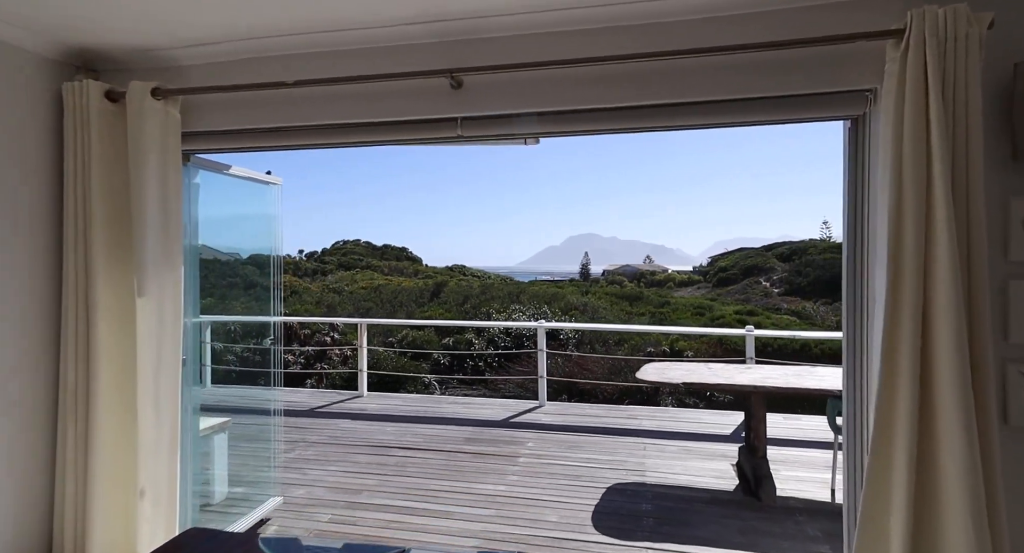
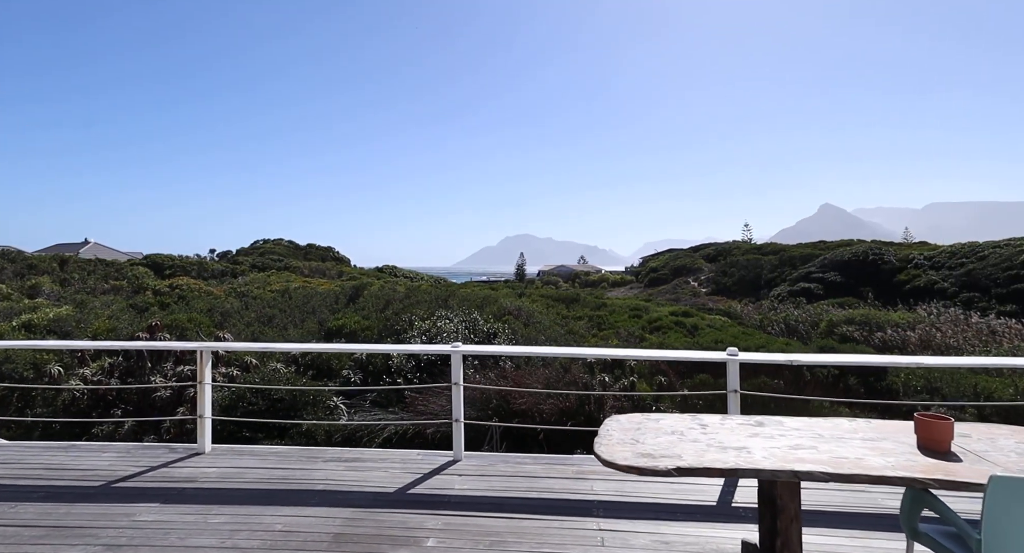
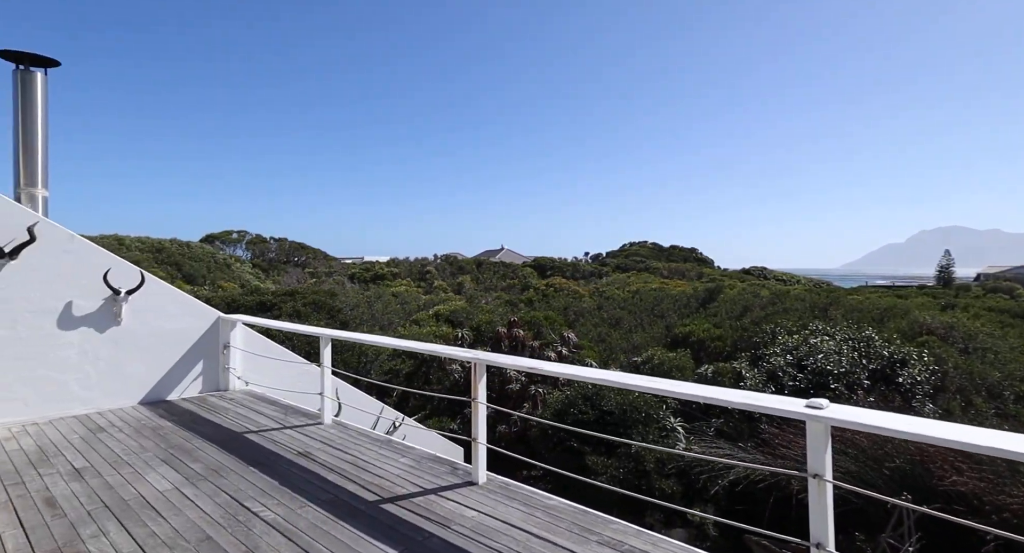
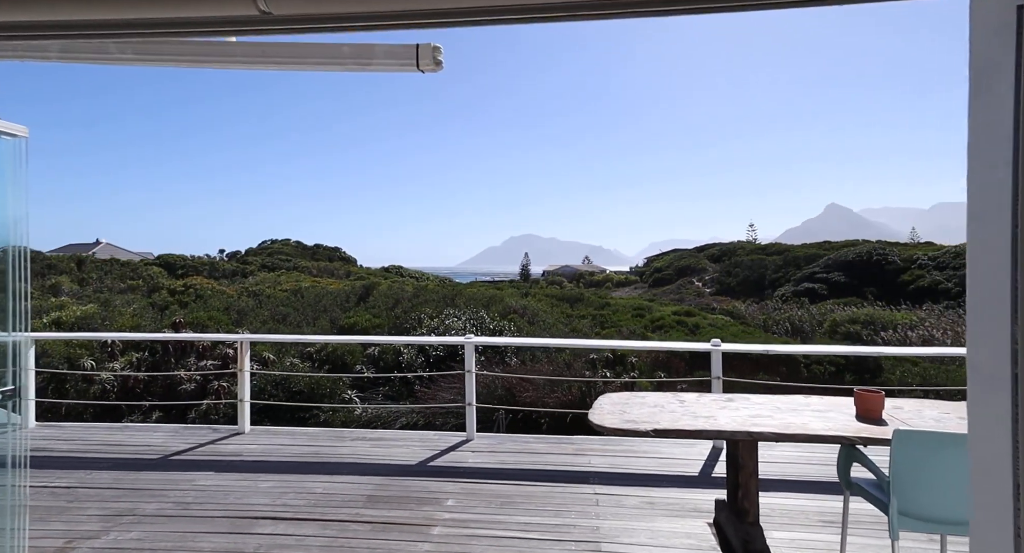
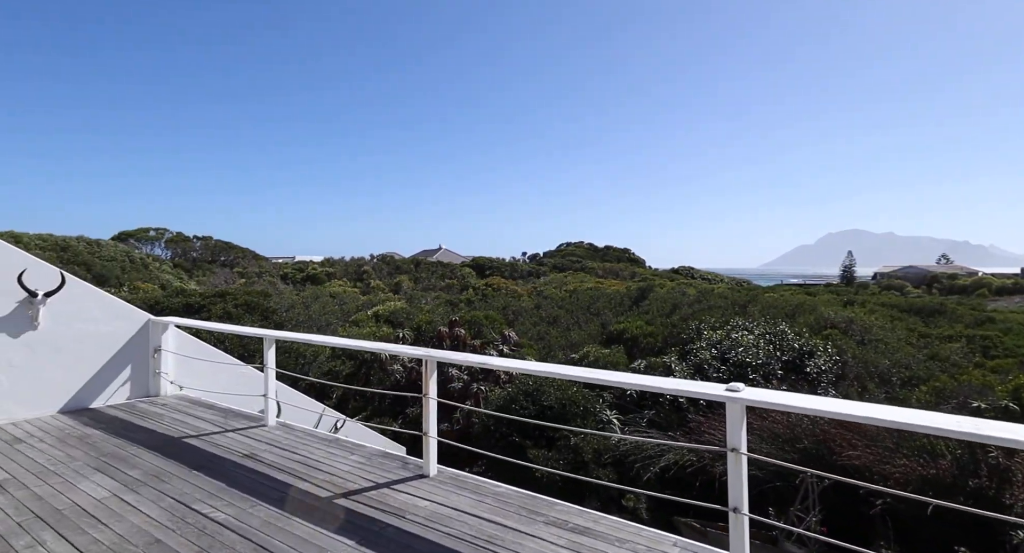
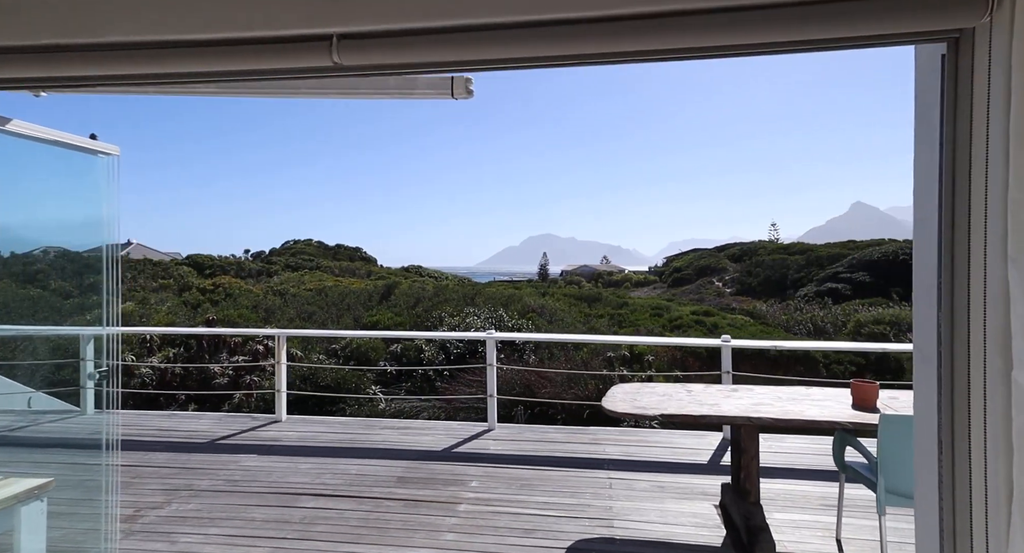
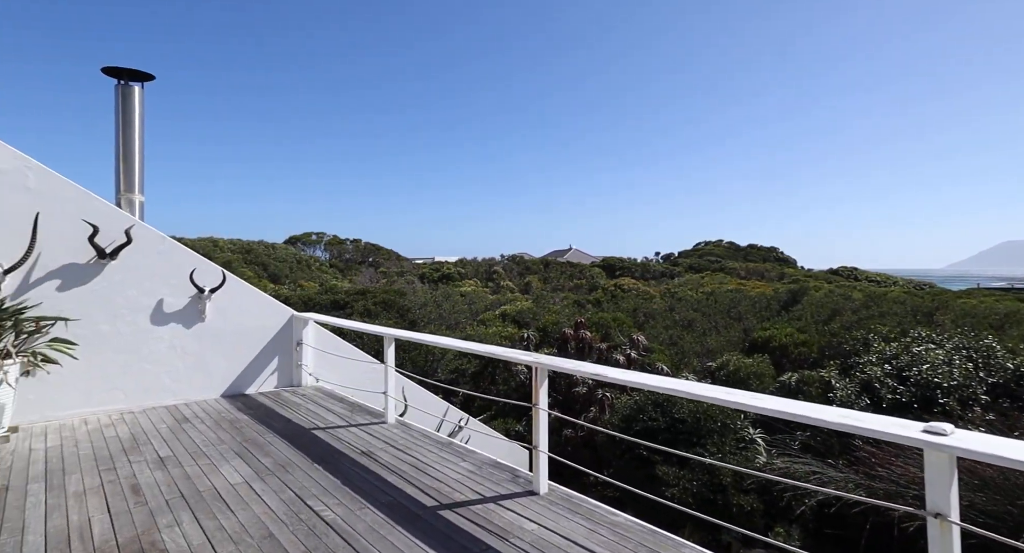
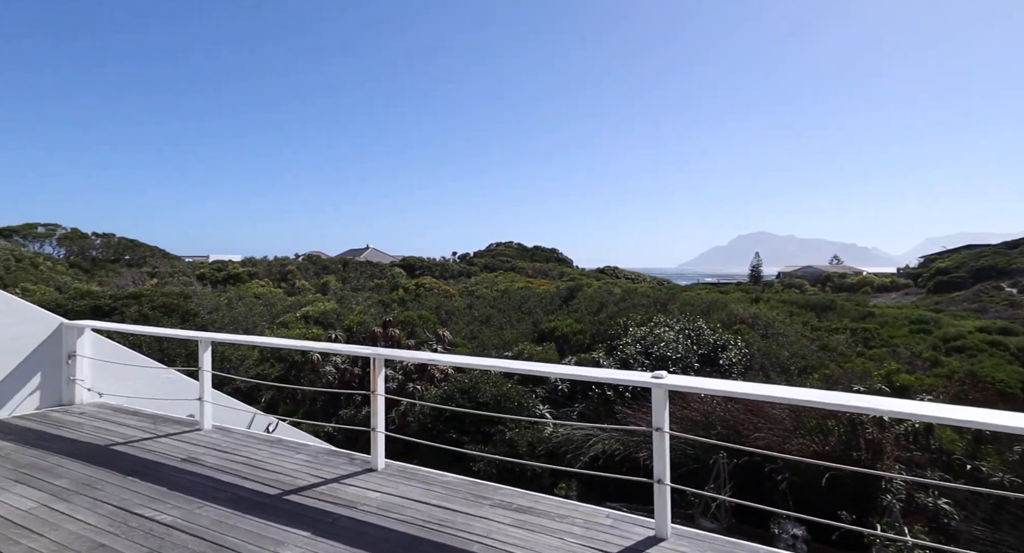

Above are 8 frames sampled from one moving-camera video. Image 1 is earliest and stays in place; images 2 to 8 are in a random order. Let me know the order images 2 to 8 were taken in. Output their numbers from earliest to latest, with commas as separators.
6, 4, 2, 8, 5, 3, 7
